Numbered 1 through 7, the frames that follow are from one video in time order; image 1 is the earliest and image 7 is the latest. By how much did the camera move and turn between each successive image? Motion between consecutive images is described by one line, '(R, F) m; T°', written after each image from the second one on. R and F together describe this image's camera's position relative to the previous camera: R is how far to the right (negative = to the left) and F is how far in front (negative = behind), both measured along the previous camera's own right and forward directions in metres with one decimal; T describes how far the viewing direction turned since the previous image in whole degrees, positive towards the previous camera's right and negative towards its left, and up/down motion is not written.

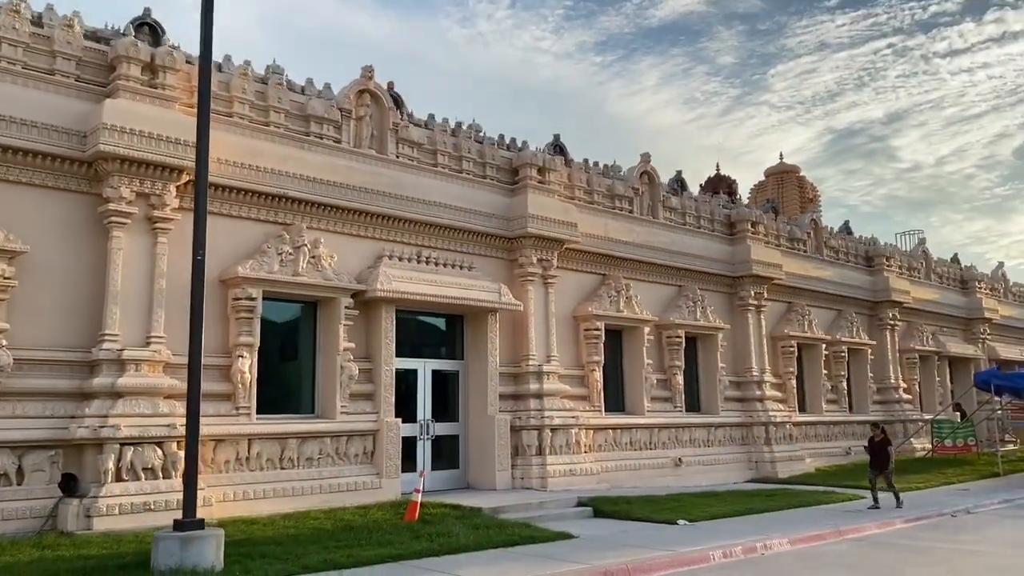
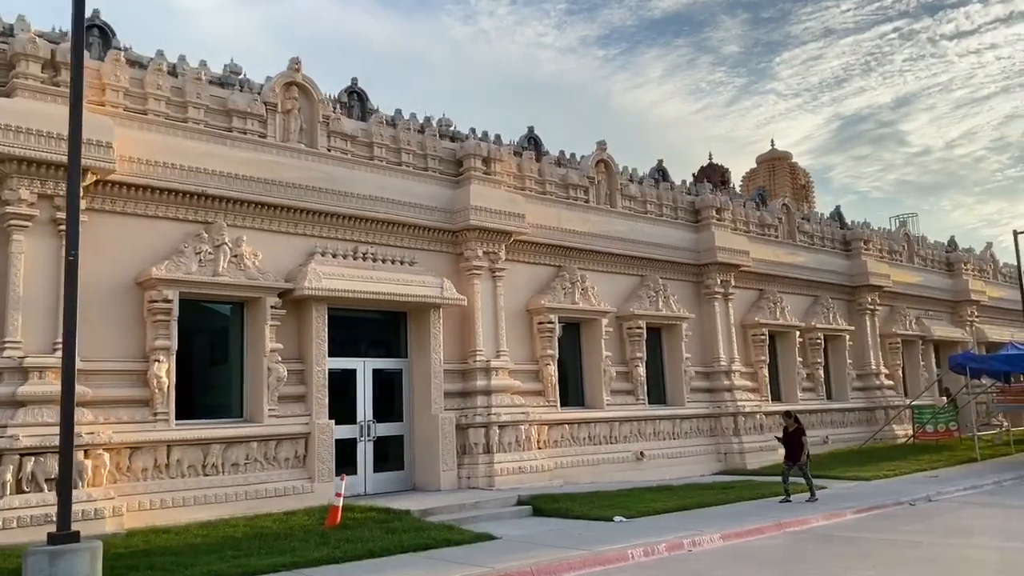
(+1.1, +0.4) m; -1°
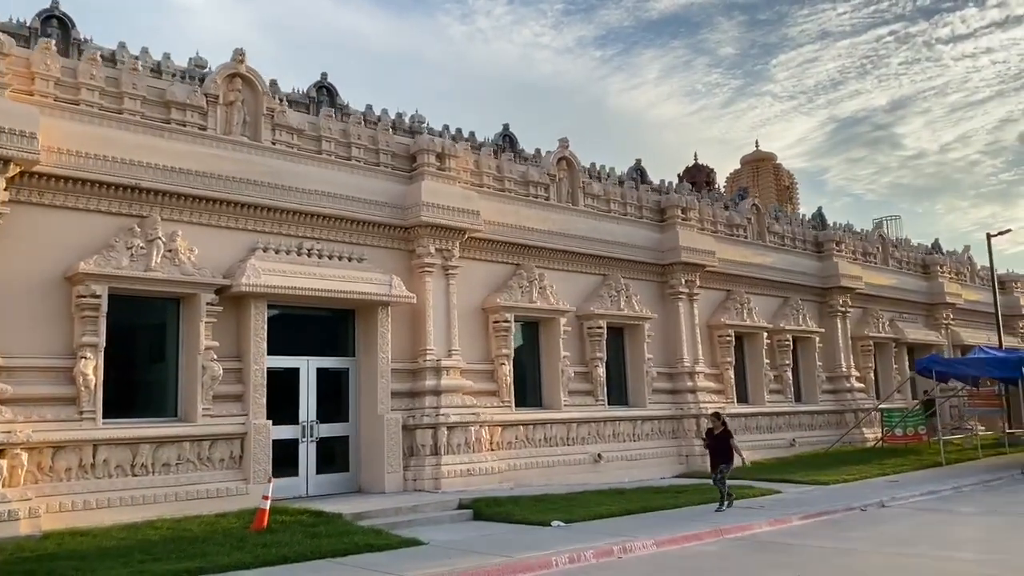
(+0.7, +0.3) m; 0°
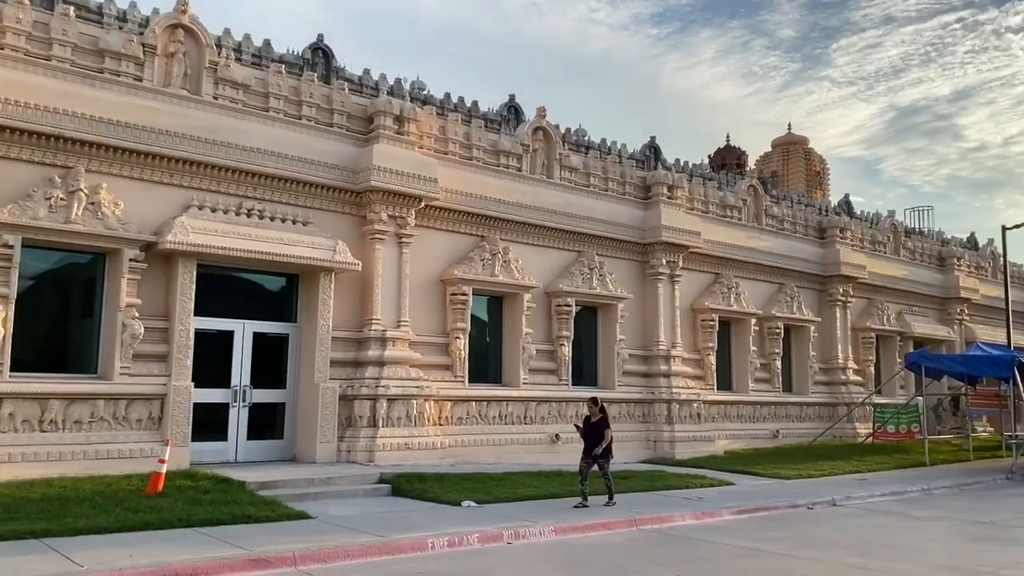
(+1.4, +0.6) m; -3°
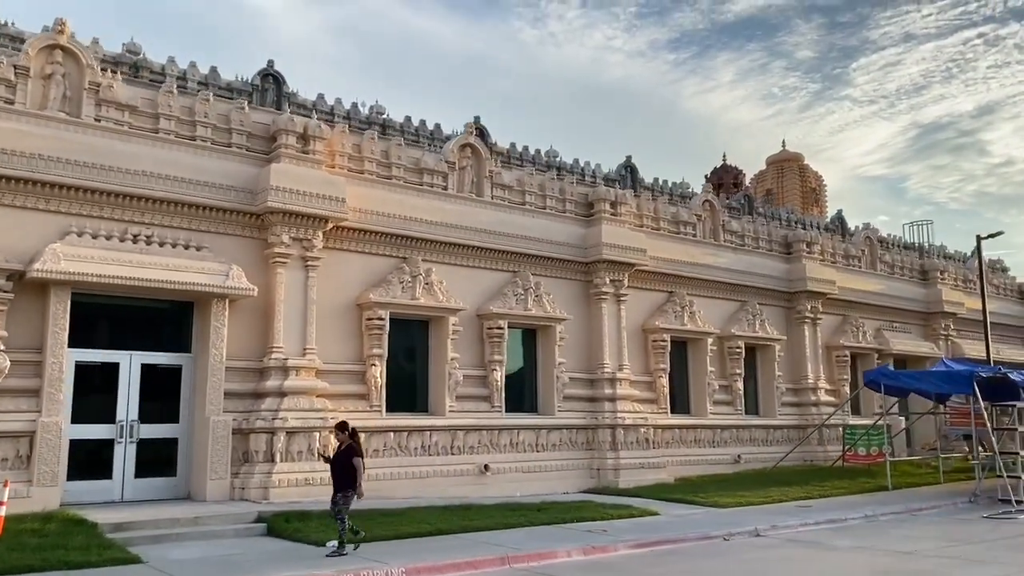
(+1.7, +0.7) m; -1°
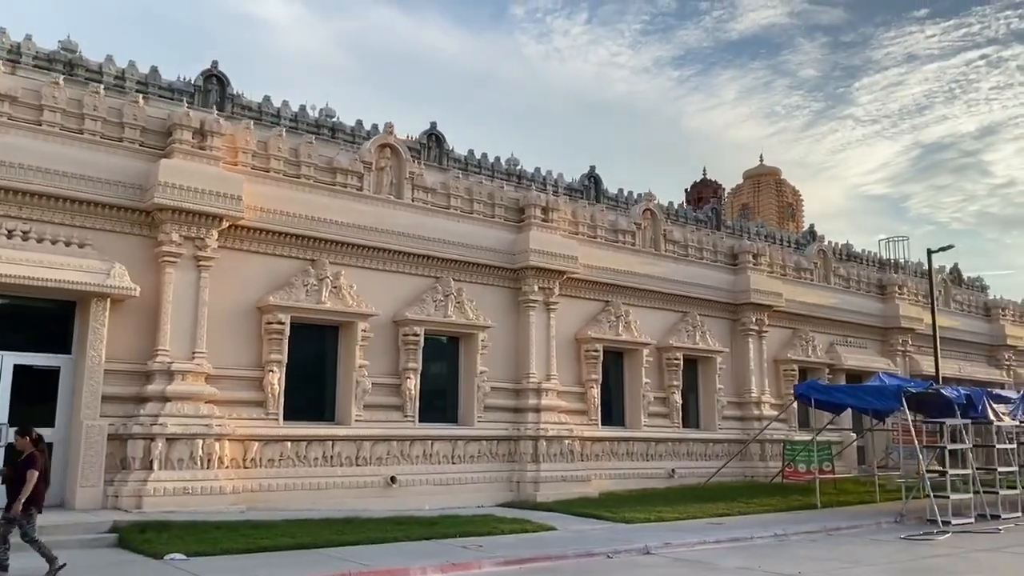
(+1.5, +0.5) m; 0°
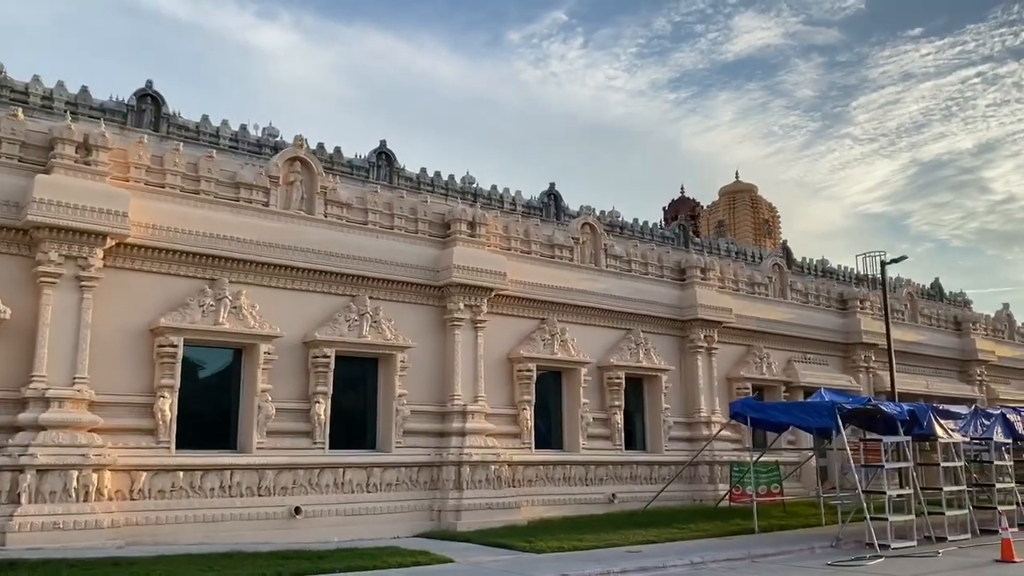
(+1.4, +0.7) m; 0°
